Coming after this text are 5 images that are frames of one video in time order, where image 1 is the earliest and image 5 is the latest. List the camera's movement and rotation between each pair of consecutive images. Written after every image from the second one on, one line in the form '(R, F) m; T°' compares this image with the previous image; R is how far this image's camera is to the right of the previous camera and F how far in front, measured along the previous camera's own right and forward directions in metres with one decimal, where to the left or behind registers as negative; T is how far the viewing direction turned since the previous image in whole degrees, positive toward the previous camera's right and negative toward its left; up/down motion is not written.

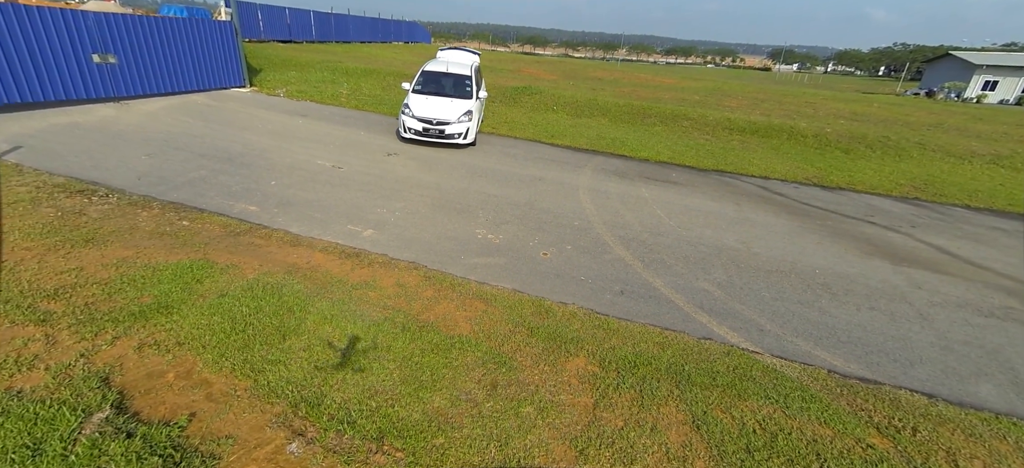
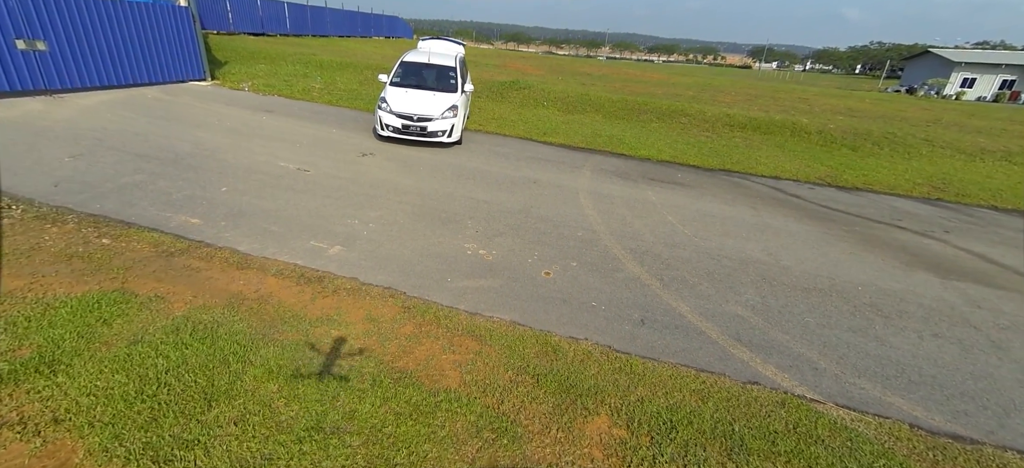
(-0.1, +0.8) m; +2°
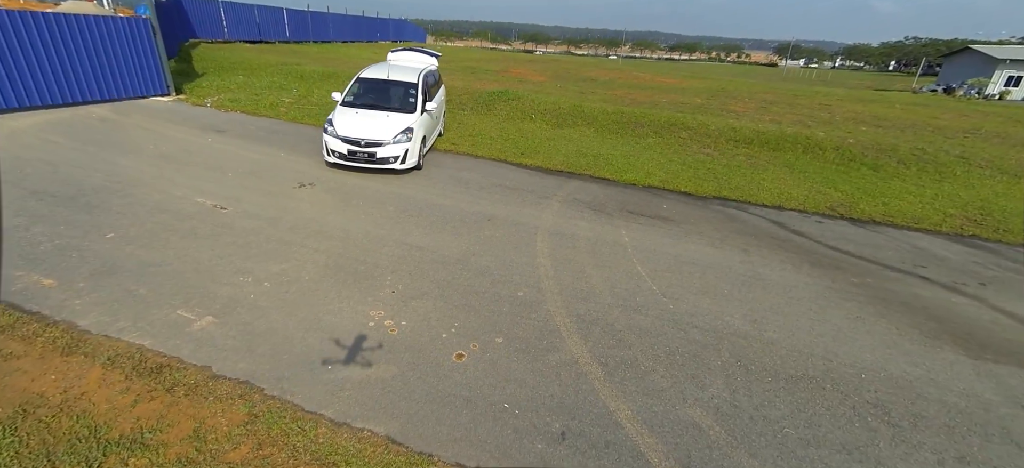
(+0.9, +0.9) m; -3°
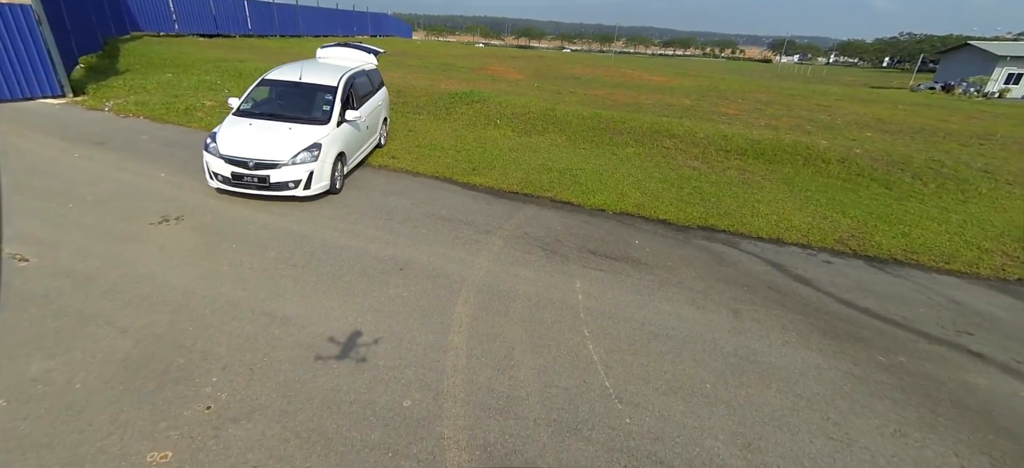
(+0.7, +1.4) m; +1°
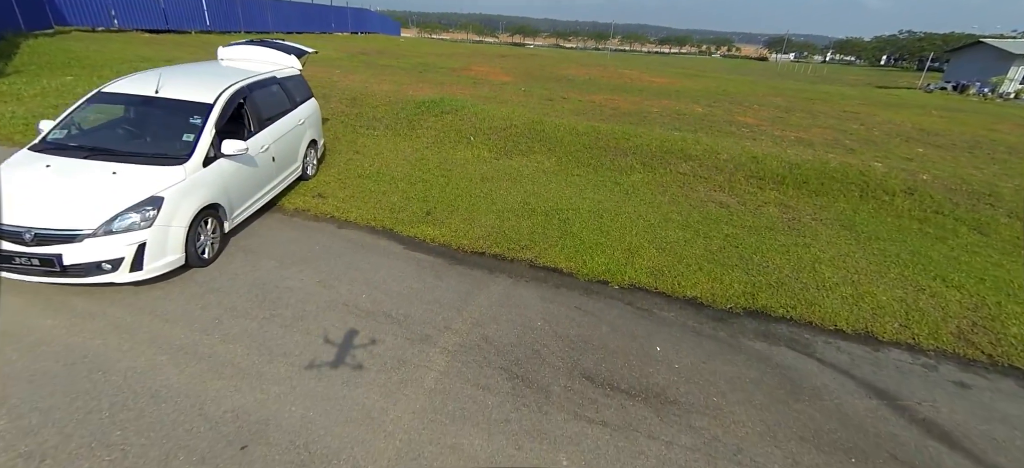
(+0.4, +2.0) m; 0°
